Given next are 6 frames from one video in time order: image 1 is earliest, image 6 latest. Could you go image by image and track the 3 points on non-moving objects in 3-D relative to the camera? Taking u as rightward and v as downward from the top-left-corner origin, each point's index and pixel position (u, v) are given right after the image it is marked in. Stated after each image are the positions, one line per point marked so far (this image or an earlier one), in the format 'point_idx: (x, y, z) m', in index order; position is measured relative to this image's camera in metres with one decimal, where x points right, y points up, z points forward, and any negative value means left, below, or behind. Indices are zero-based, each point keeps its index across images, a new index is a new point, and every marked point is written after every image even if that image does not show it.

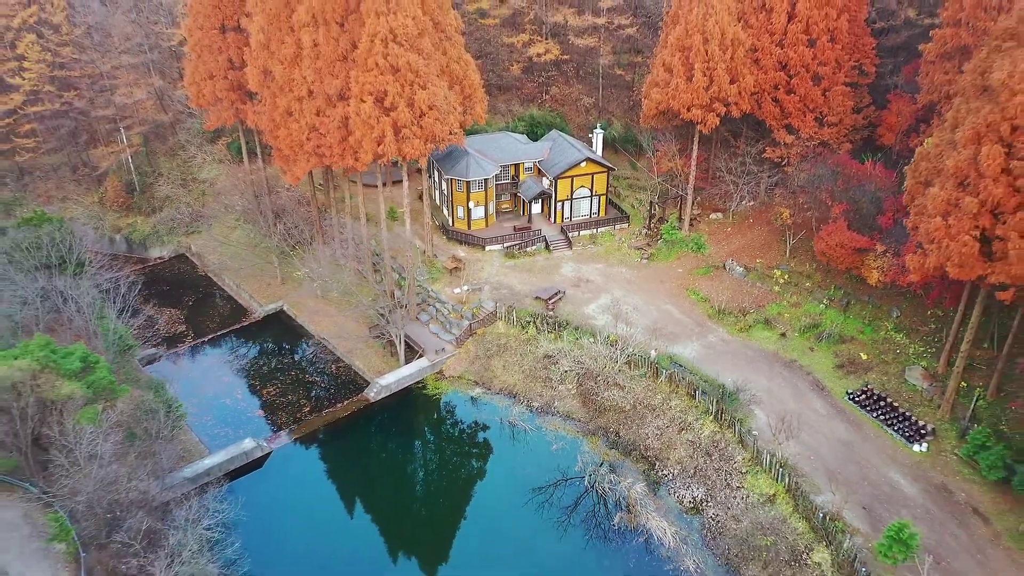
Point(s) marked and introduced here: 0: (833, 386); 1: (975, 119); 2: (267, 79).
0: (+6.9, -2.1, +16.1) m
1: (+7.7, +2.8, +12.4) m
2: (-6.3, +5.4, +19.0) m
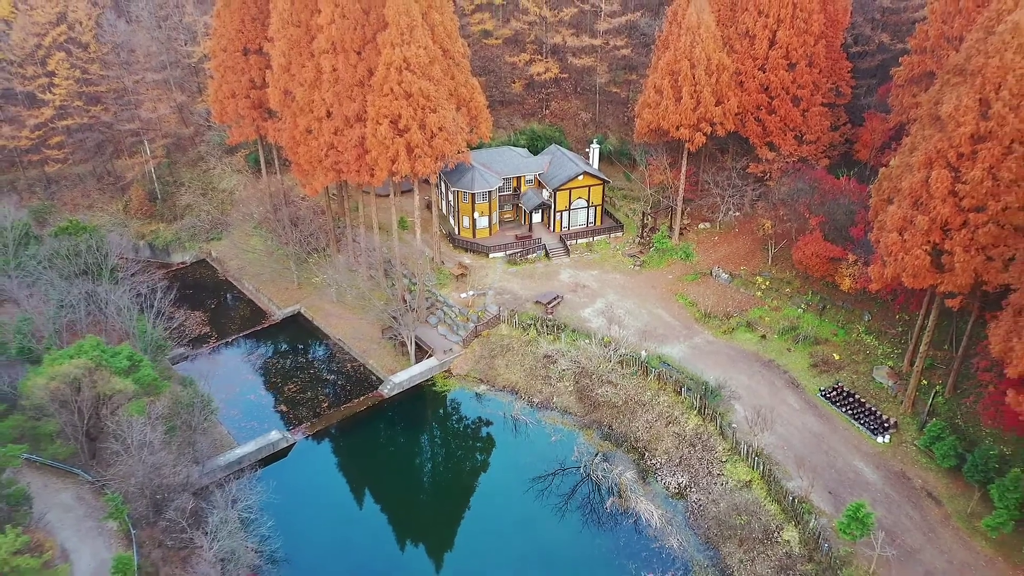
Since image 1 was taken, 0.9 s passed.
0: (+7.0, -2.3, +17.6) m
1: (+7.7, +2.6, +13.9) m
2: (-6.2, +5.2, +20.5) m
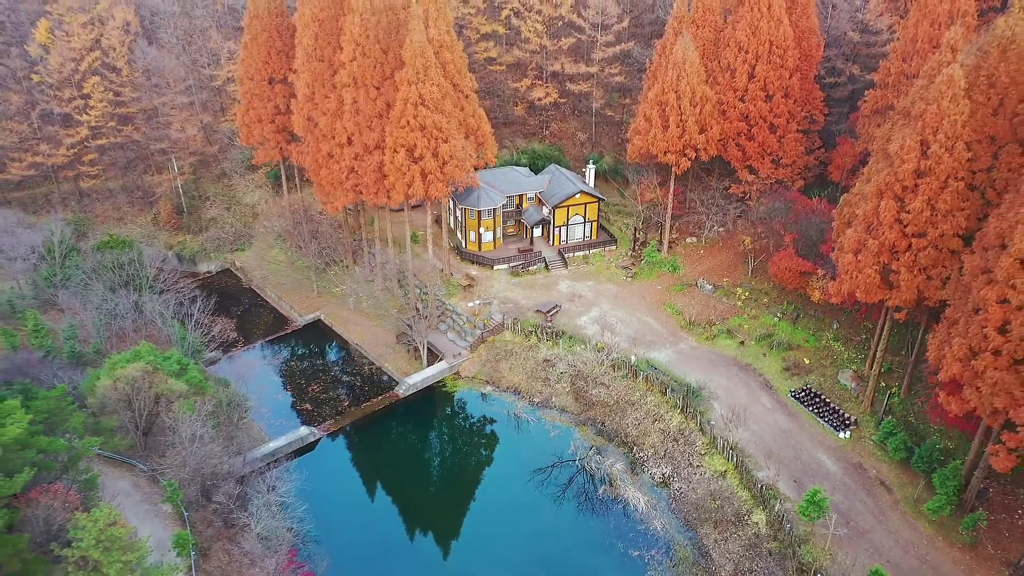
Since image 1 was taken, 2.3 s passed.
0: (+7.1, -2.6, +19.7) m
1: (+7.8, +2.3, +16.0) m
2: (-6.1, +5.0, +22.5) m
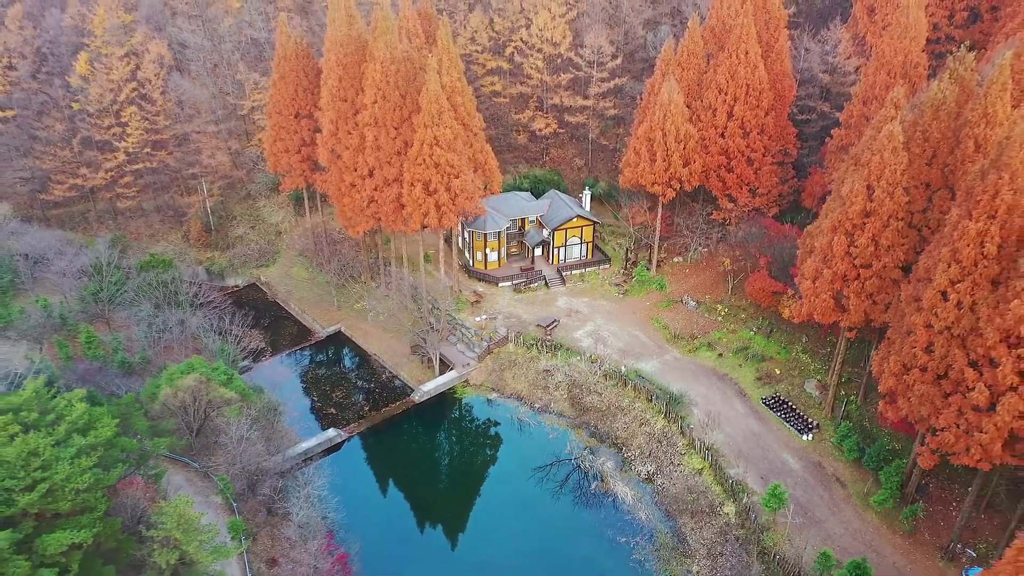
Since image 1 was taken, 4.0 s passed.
0: (+7.2, -3.1, +22.2) m
1: (+7.9, +1.8, +18.5) m
2: (-6.0, +4.4, +25.1) m
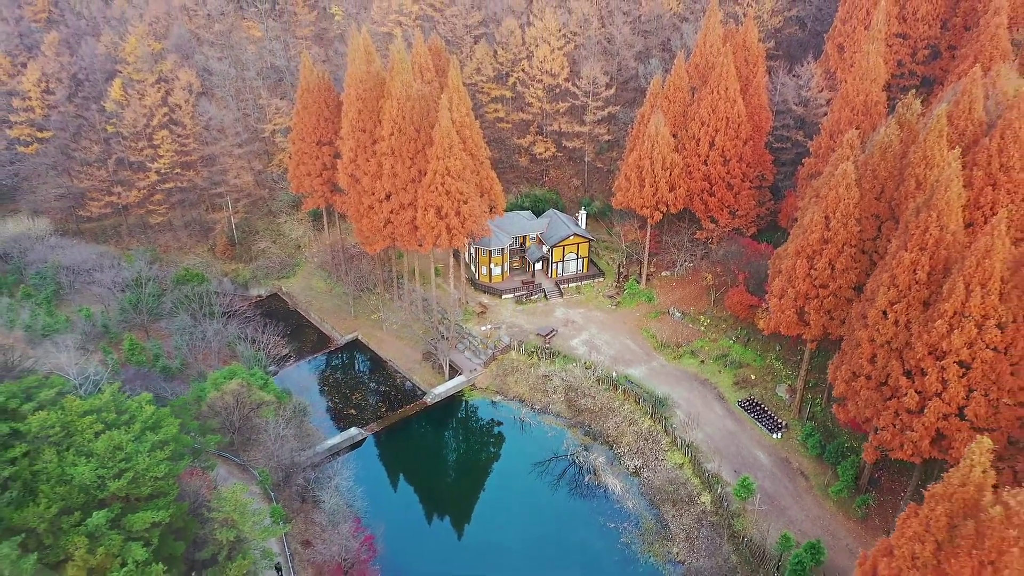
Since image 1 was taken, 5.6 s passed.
0: (+7.3, -3.6, +24.8) m
1: (+8.0, +1.3, +21.1) m
2: (-5.9, +4.0, +27.7) m
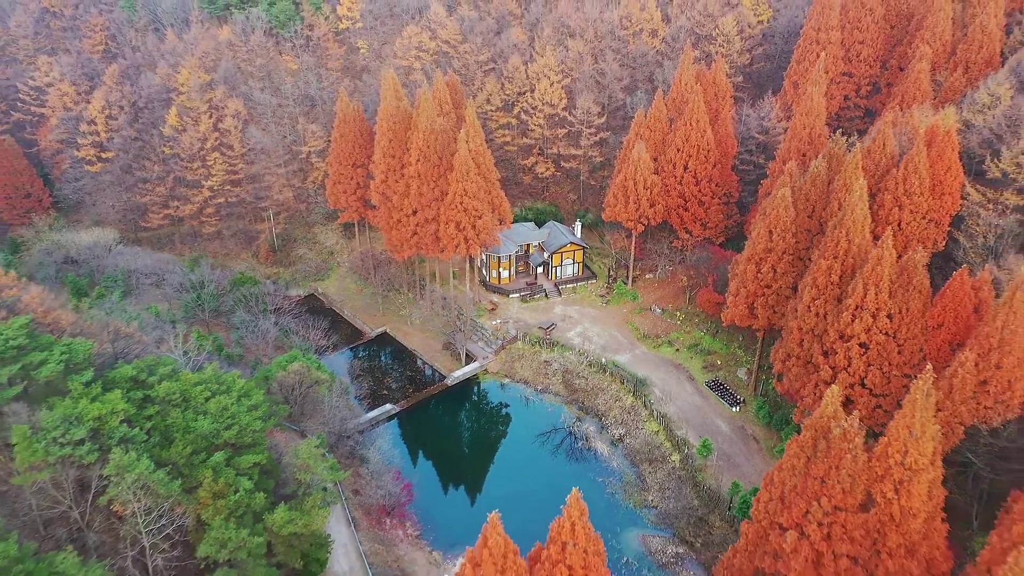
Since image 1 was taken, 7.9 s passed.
0: (+7.5, -3.6, +29.9) m
1: (+8.3, +1.3, +26.2) m
2: (-5.6, +3.9, +32.9) m
